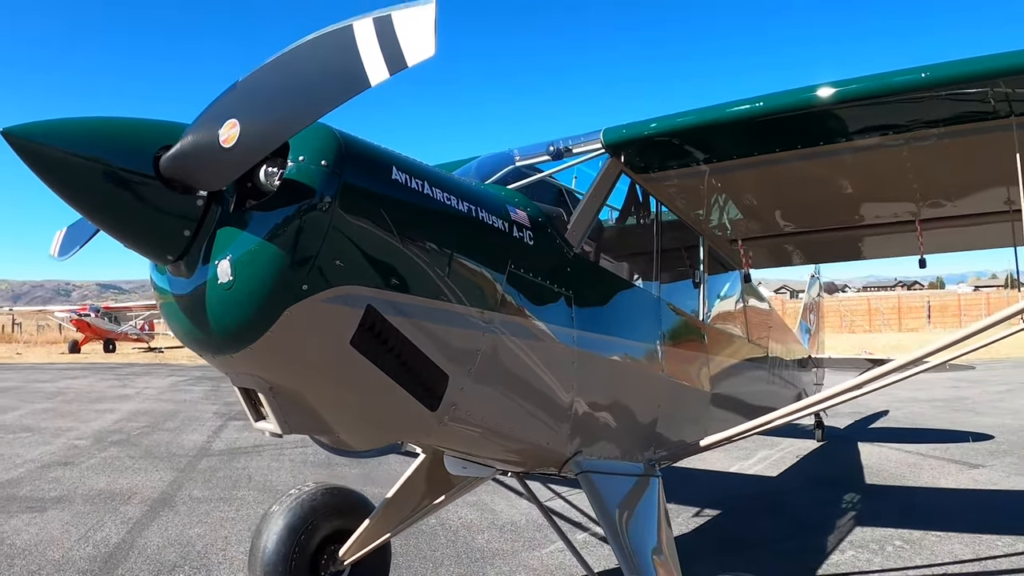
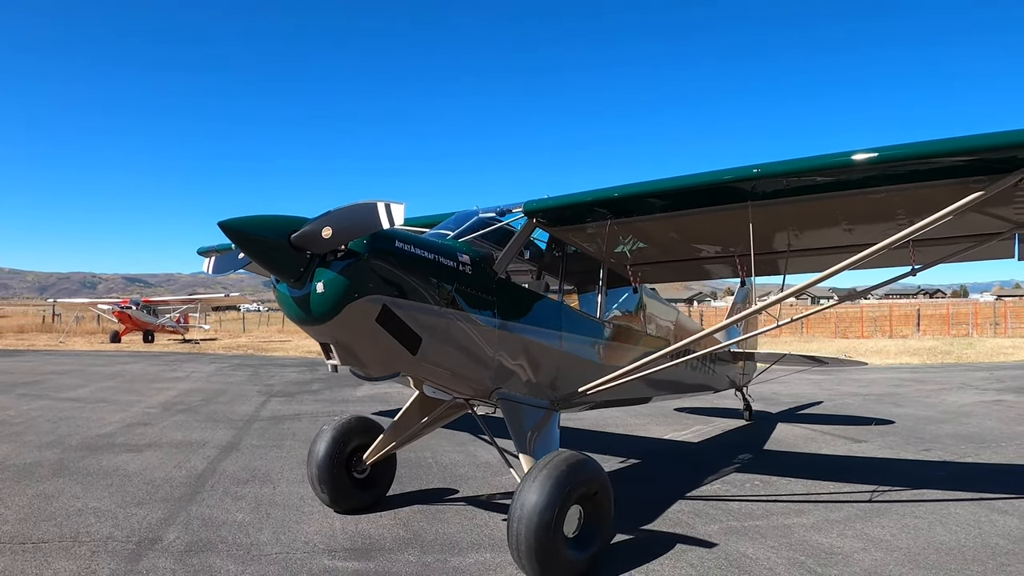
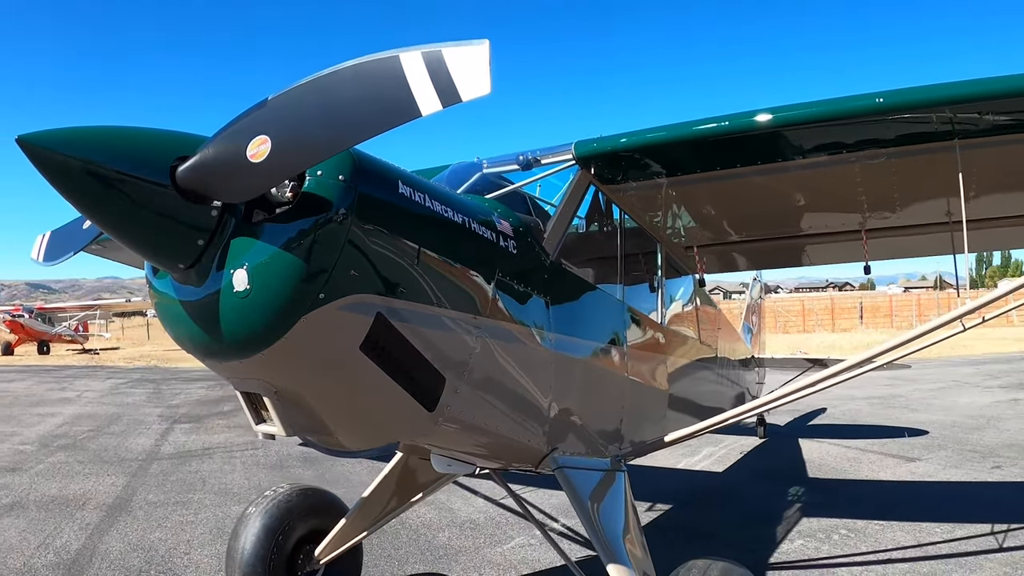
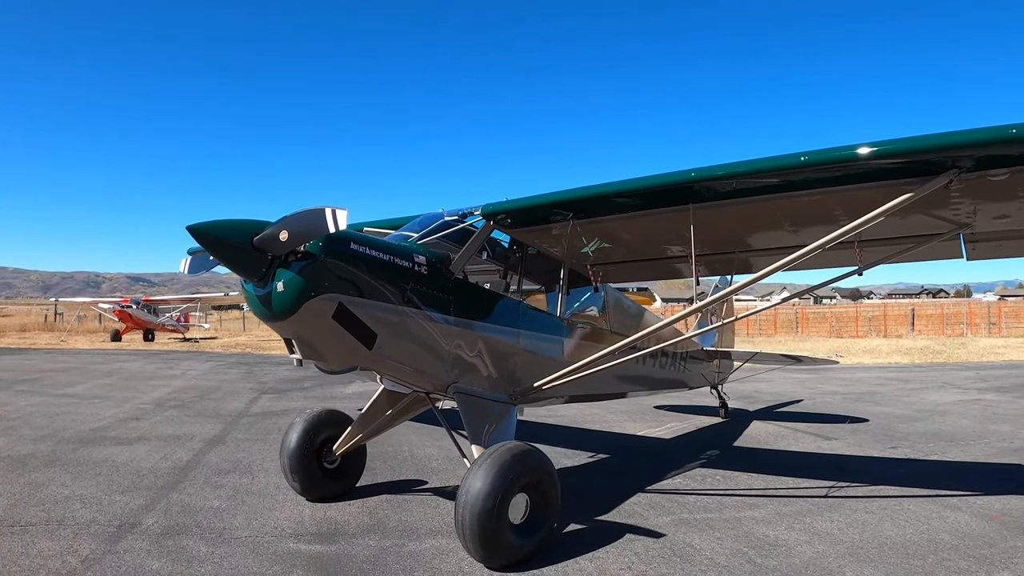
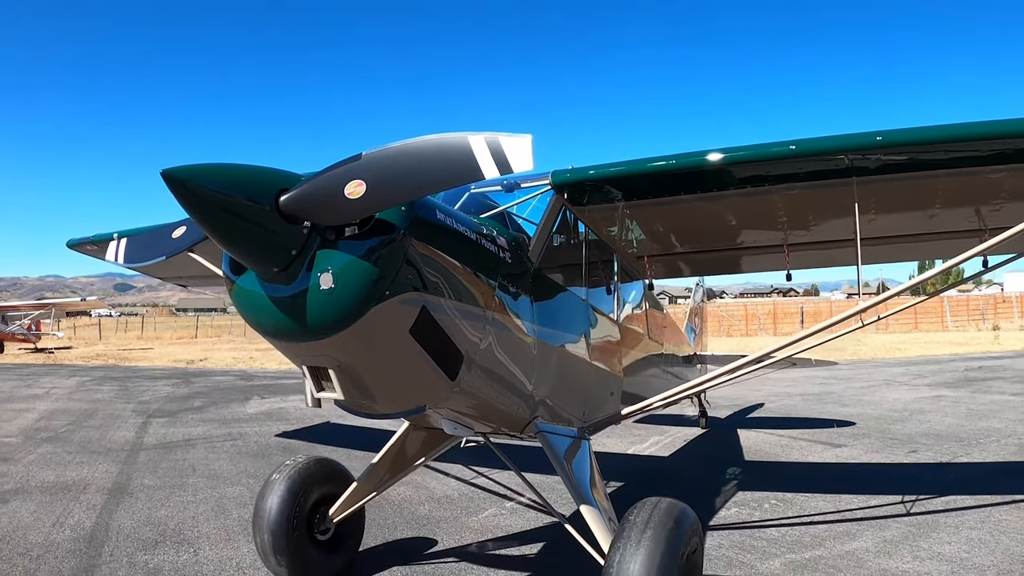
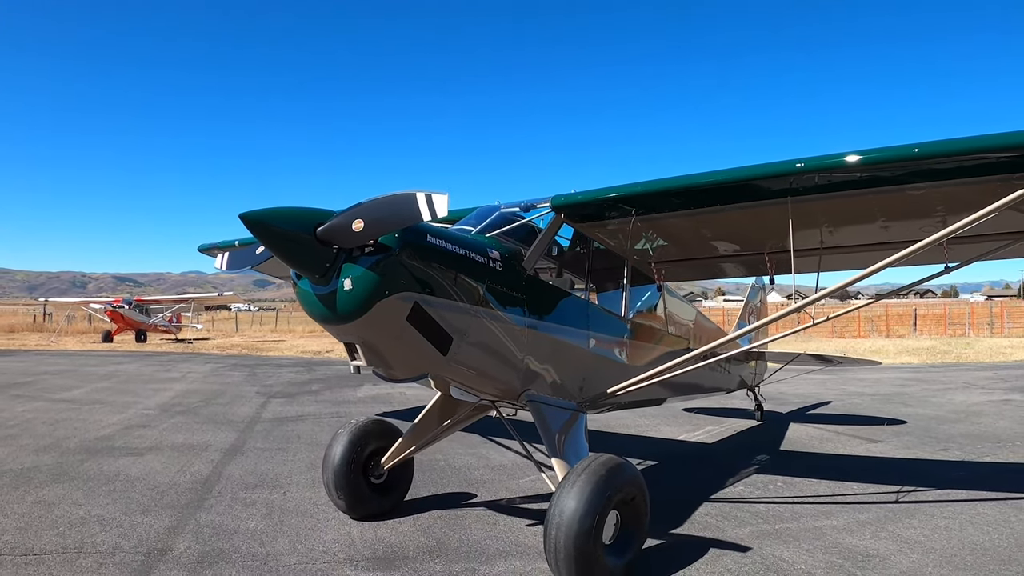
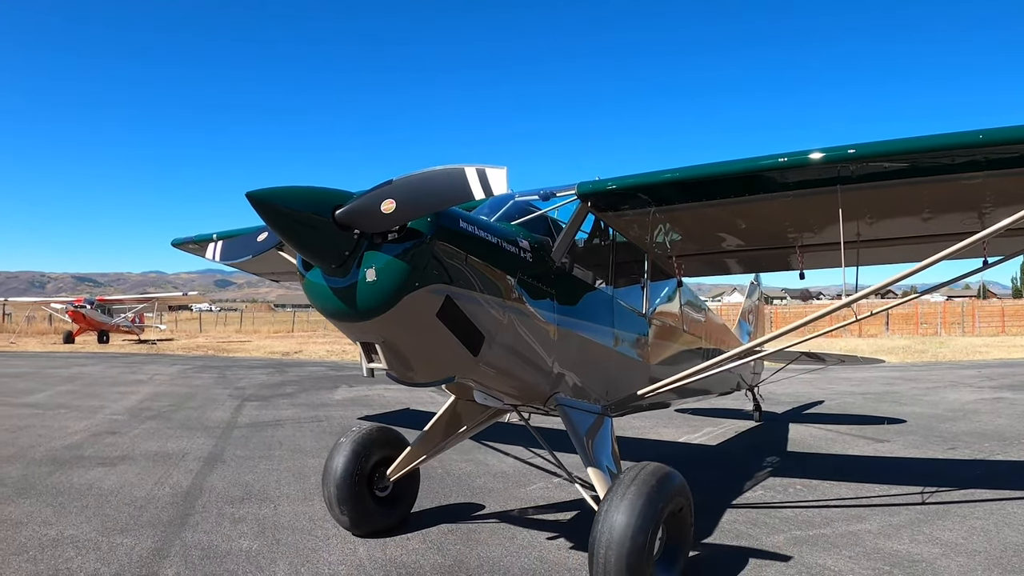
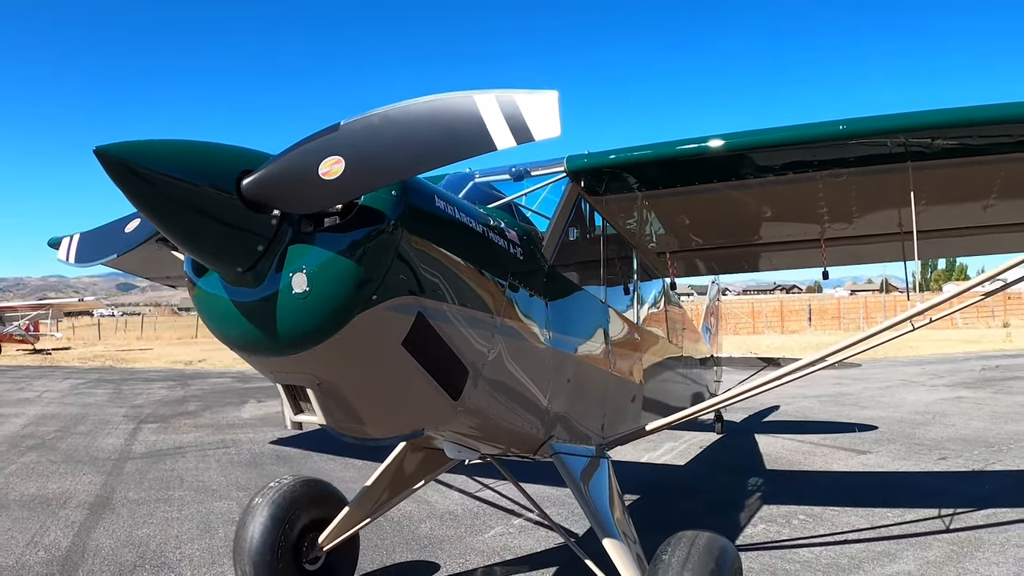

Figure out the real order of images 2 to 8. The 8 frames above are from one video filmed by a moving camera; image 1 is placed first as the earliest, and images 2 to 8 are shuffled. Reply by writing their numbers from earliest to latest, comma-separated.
3, 8, 5, 7, 6, 2, 4
